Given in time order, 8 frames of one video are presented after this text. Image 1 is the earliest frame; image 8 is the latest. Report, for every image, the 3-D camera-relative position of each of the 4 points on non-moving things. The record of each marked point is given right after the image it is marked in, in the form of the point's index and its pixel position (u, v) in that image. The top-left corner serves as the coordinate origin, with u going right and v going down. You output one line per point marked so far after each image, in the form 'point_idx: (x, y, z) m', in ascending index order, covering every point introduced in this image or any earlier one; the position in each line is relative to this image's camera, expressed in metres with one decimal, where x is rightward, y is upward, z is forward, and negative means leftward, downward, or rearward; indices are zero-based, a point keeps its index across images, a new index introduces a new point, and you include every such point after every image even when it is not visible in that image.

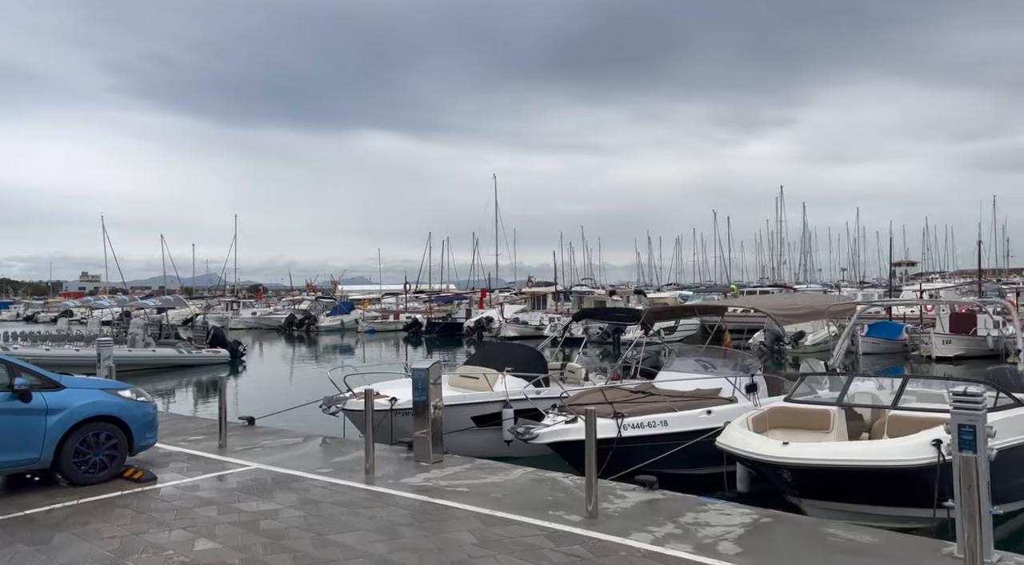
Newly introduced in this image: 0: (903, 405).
0: (+3.8, -1.2, +8.6) m
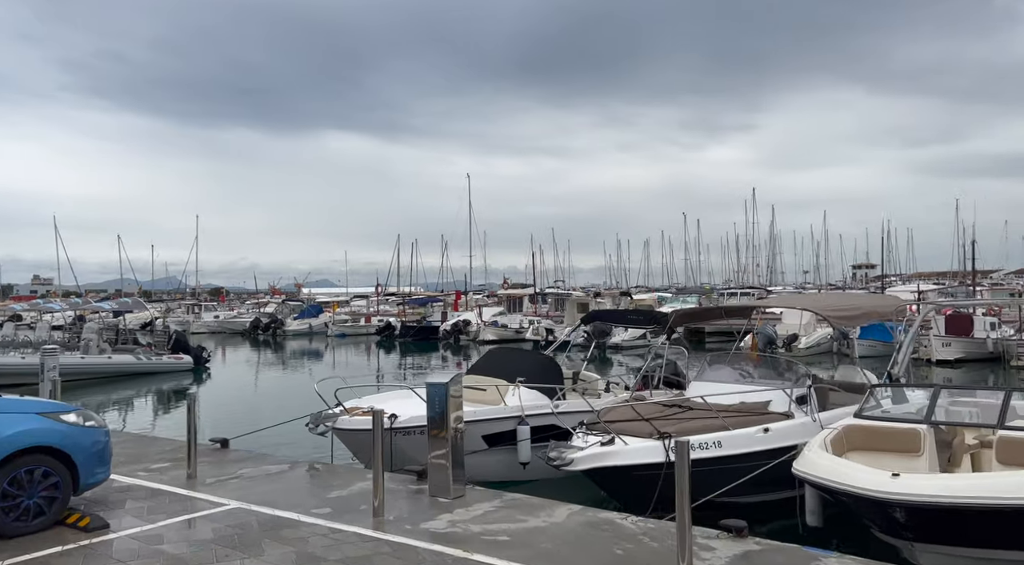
0: (+4.1, -1.2, +7.3) m
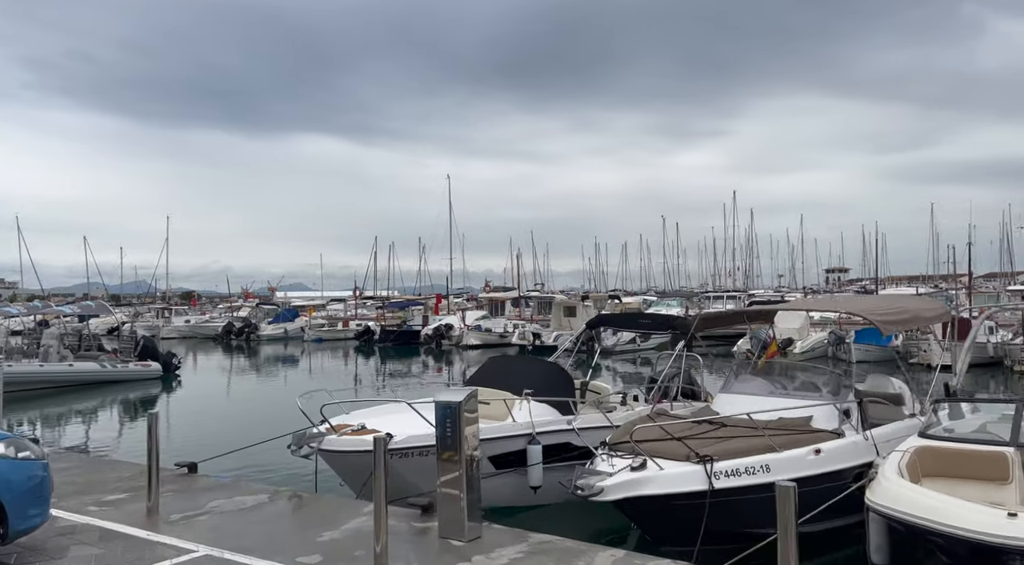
0: (+4.2, -1.1, +6.3) m
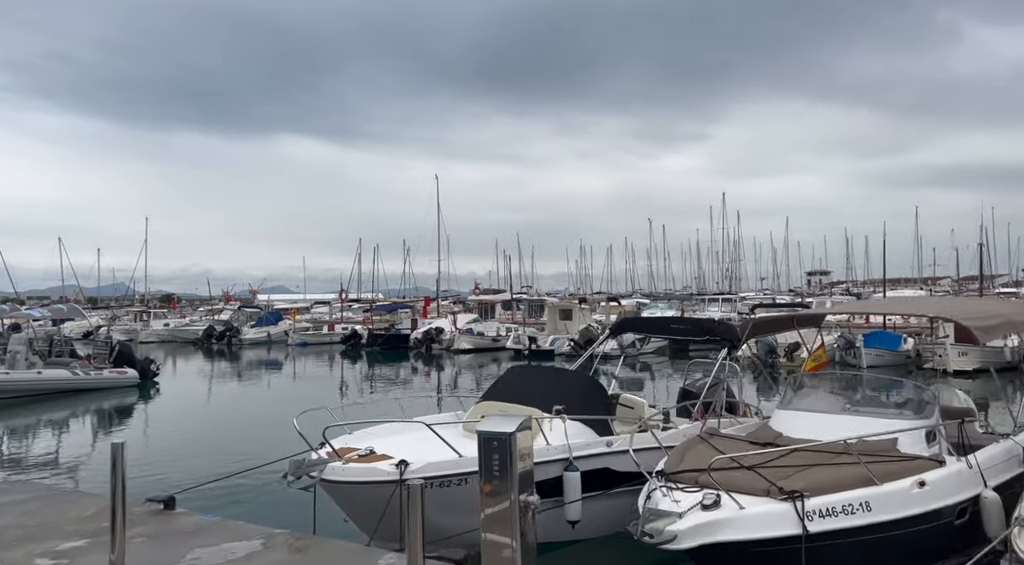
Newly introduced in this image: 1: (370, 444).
0: (+4.6, -1.1, +5.1) m
1: (-1.2, -1.4, +7.8) m
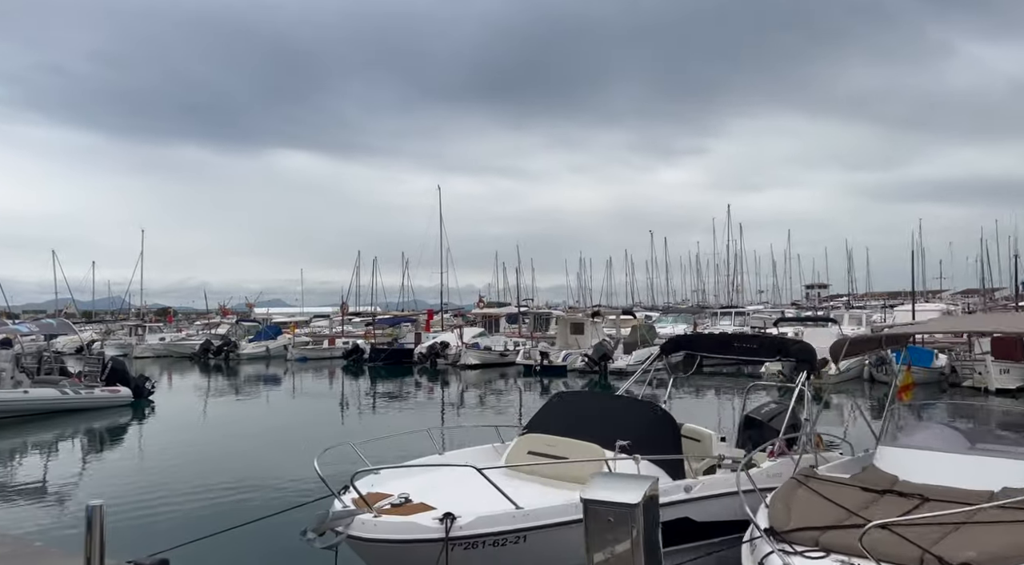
0: (+5.0, -1.2, +3.8) m
1: (-0.8, -1.5, +6.5) m
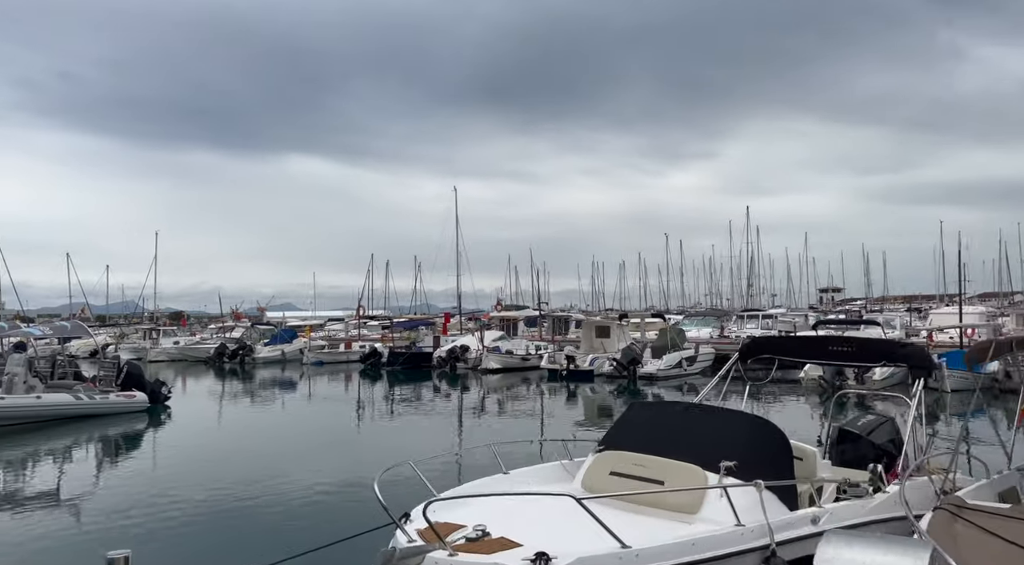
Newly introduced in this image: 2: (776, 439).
0: (+5.5, -1.1, +2.8) m
1: (-0.2, -1.5, +5.5) m
2: (+1.9, -1.1, +6.3) m
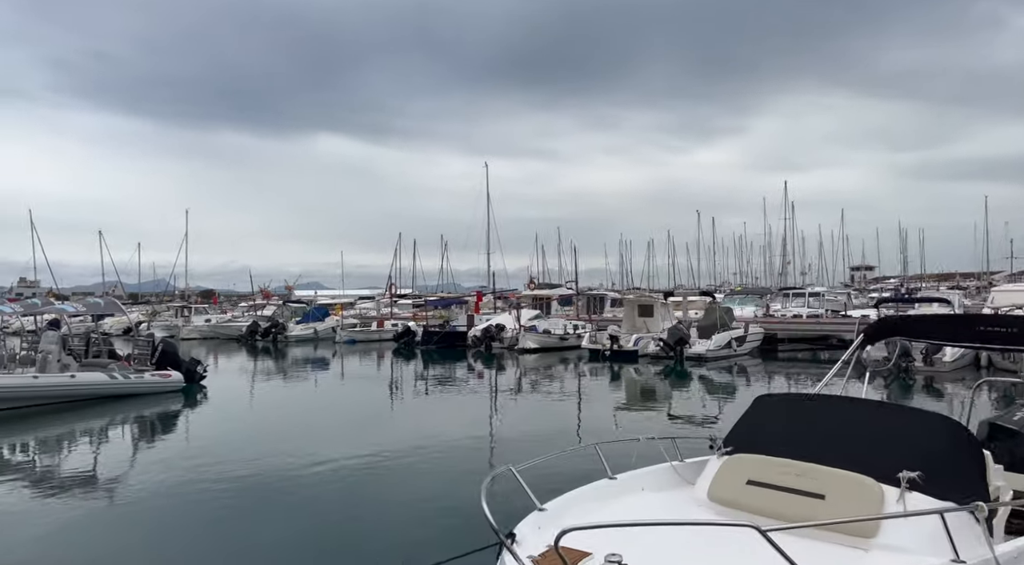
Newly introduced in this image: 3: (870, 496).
0: (+6.1, -1.0, +1.7) m
1: (+0.5, -1.3, +4.6) m
2: (+2.6, -0.9, +5.3) m
3: (+1.9, -1.0, +4.9) m
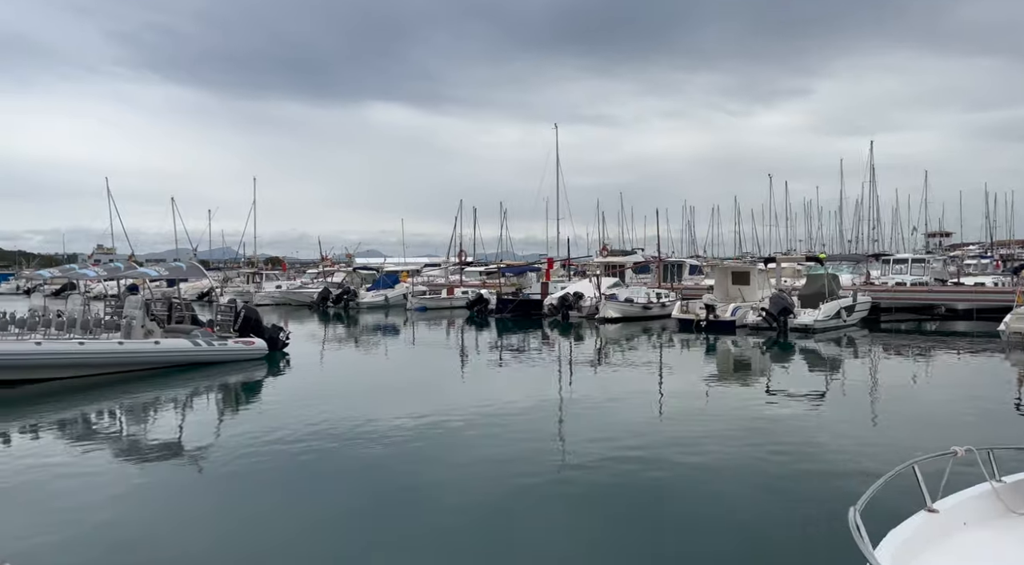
0: (+7.2, -0.9, -0.1) m
1: (+1.7, -1.0, +3.1) m
2: (+3.8, -0.7, +3.7) m
3: (+3.1, -0.8, +3.3) m
